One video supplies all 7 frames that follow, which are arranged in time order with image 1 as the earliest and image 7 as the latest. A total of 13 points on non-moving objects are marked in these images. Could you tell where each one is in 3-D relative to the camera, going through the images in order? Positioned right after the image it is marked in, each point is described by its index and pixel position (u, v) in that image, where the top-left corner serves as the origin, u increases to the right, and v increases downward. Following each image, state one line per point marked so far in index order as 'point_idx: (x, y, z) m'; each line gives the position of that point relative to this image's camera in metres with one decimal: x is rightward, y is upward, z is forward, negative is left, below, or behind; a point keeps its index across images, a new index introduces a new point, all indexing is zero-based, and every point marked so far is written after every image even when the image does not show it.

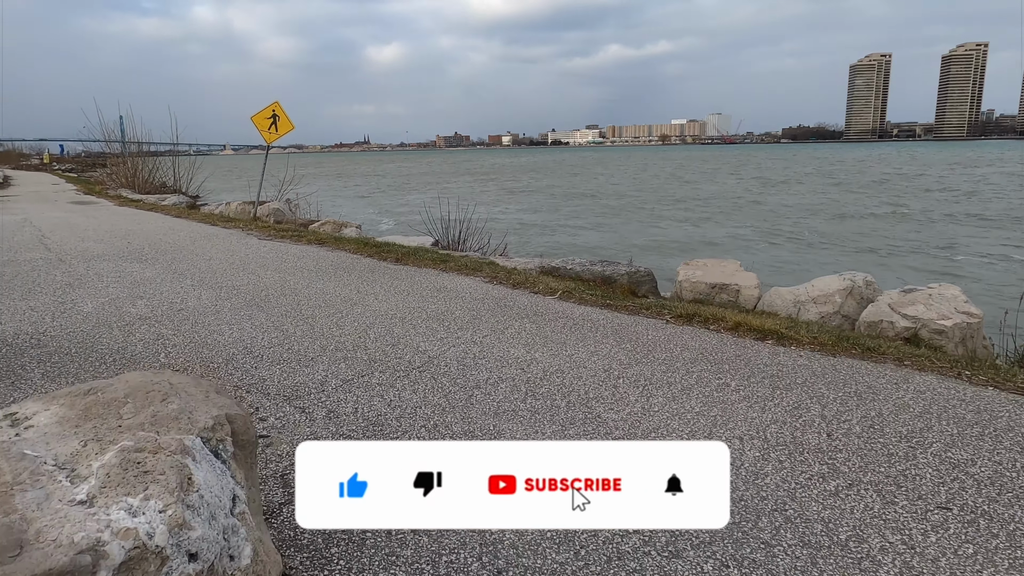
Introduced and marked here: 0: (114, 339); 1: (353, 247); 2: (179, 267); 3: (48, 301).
0: (-2.8, -0.4, +4.6) m
1: (-2.1, +0.6, +8.8) m
2: (-3.8, +0.2, +7.5) m
3: (-4.1, -0.1, +5.9) m
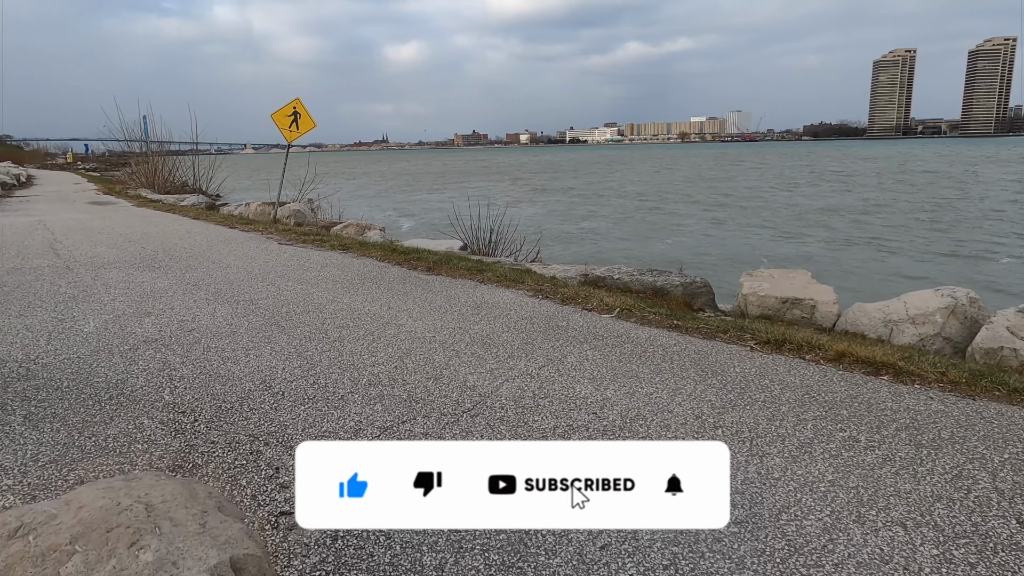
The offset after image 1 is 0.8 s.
0: (-2.4, -0.5, +4.0) m
1: (-1.6, +0.4, +8.2) m
2: (-3.3, +0.1, +6.9) m
3: (-3.7, -0.2, +5.3) m
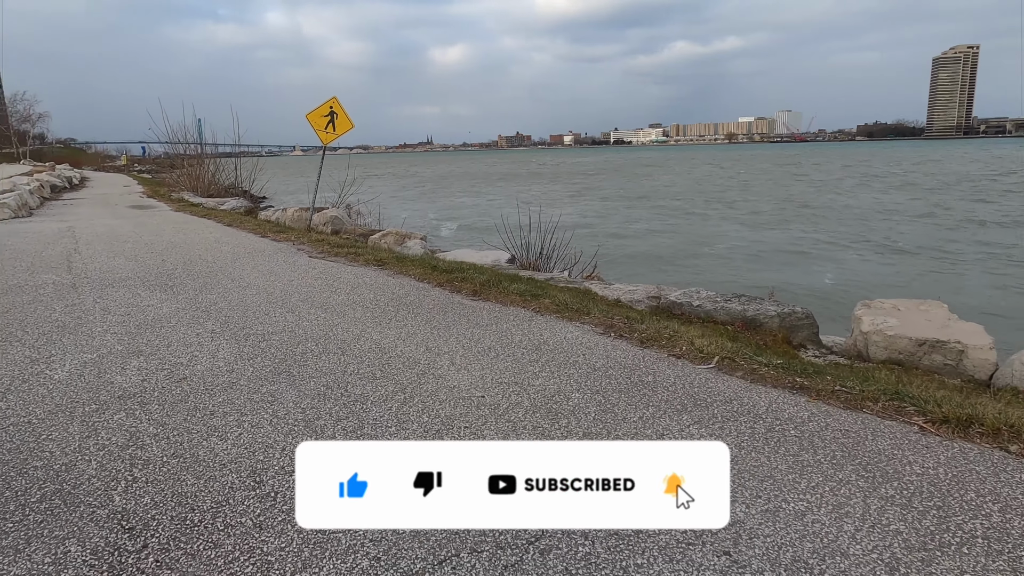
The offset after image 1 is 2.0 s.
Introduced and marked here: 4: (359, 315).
0: (-2.1, -0.7, +3.0) m
1: (-1.0, +0.2, +7.1) m
2: (-2.8, -0.1, +6.0) m
3: (-3.3, -0.4, +4.4) m
4: (-1.2, -0.2, +5.4) m
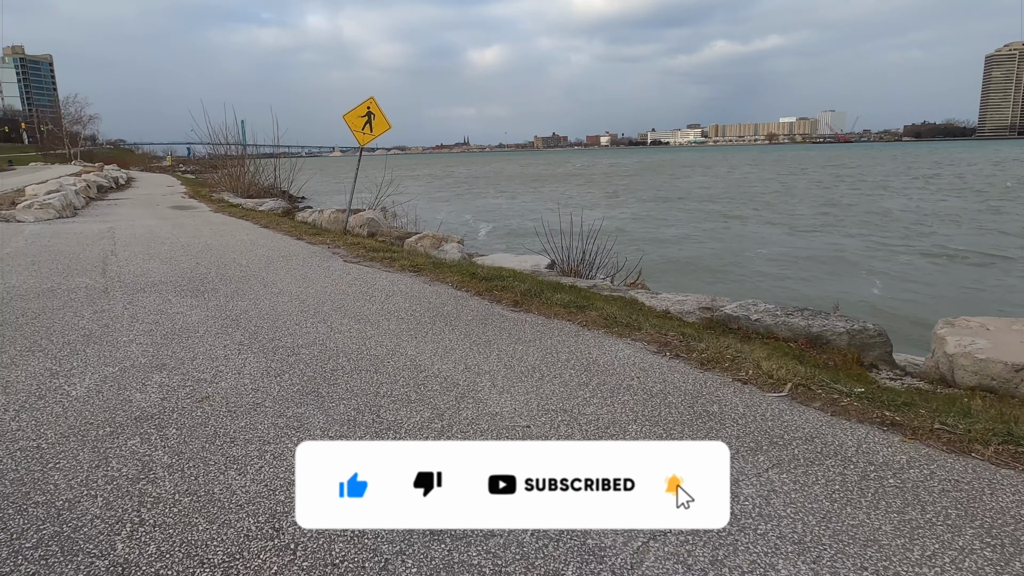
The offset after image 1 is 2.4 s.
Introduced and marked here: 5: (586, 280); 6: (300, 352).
0: (-1.8, -0.8, +2.7) m
1: (-0.6, +0.1, +6.8) m
2: (-2.4, -0.2, +5.8) m
3: (-3.0, -0.5, +4.2) m
4: (-0.9, -0.3, +5.0) m
5: (+1.0, +0.1, +8.7) m
6: (-1.4, -0.4, +4.4) m
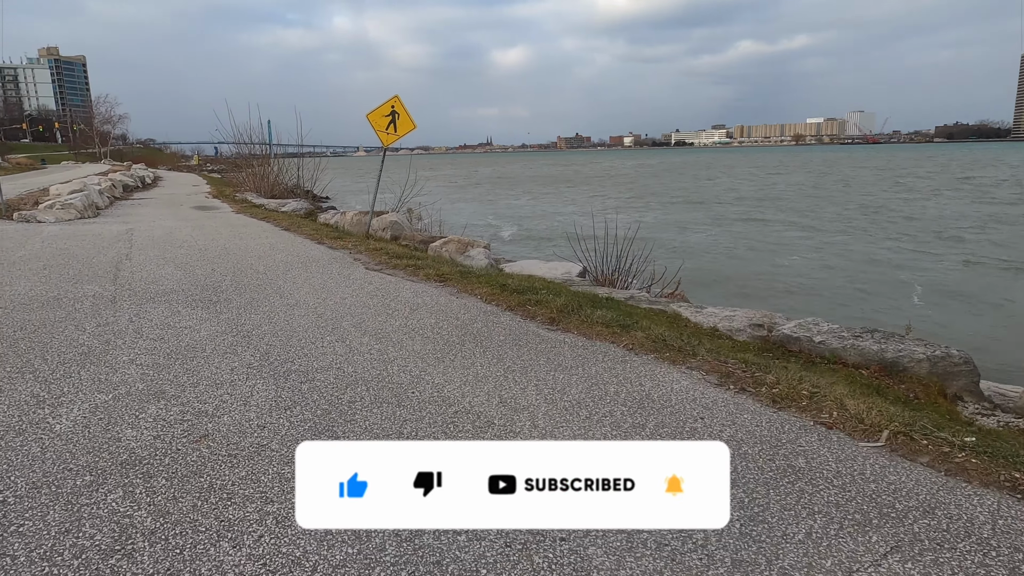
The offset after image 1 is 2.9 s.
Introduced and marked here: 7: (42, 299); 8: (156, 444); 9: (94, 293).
0: (-1.7, -0.9, +2.3) m
1: (-0.3, 0.0, +6.3) m
2: (-2.1, -0.3, +5.3) m
3: (-2.7, -0.6, +3.7) m
4: (-0.6, -0.4, +4.5) m
5: (+1.4, 0.0, +8.2) m
6: (-1.2, -0.5, +4.0) m
7: (-4.4, -0.1, +6.2) m
8: (-1.7, -0.7, +3.1) m
9: (-4.1, 0.0, +6.5) m
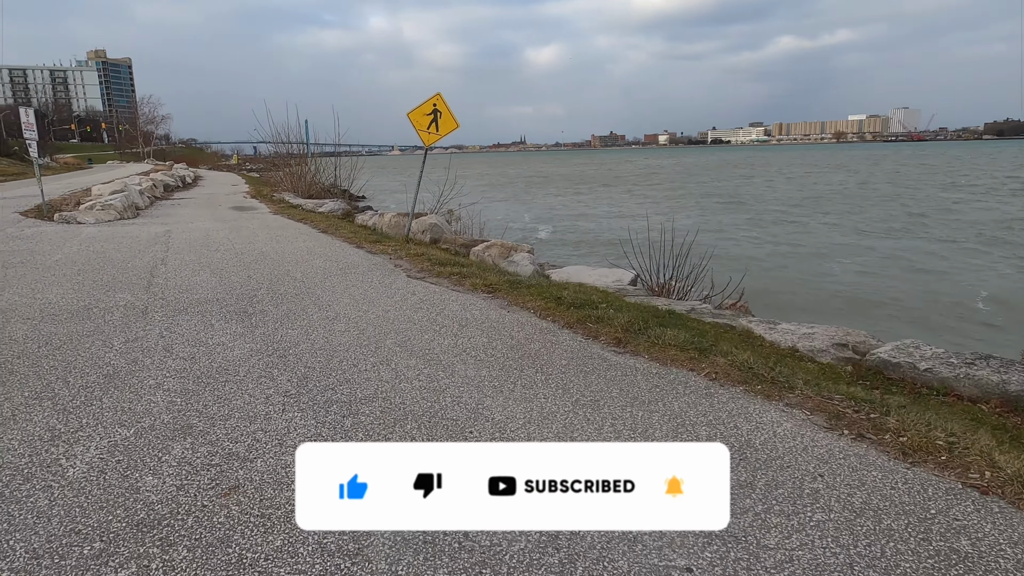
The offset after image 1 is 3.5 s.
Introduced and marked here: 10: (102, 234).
0: (-1.4, -1.0, +1.8) m
1: (+0.2, -0.1, +5.8) m
2: (-1.7, -0.4, +4.9) m
3: (-2.4, -0.7, +3.4) m
4: (-0.2, -0.5, +4.1) m
5: (+1.9, -0.1, +7.6) m
6: (-0.8, -0.7, +3.5) m
7: (-3.9, -0.2, +5.9) m
8: (-1.3, -0.8, +2.7) m
9: (-3.6, -0.1, +6.2) m
10: (-7.3, +1.0, +11.8) m
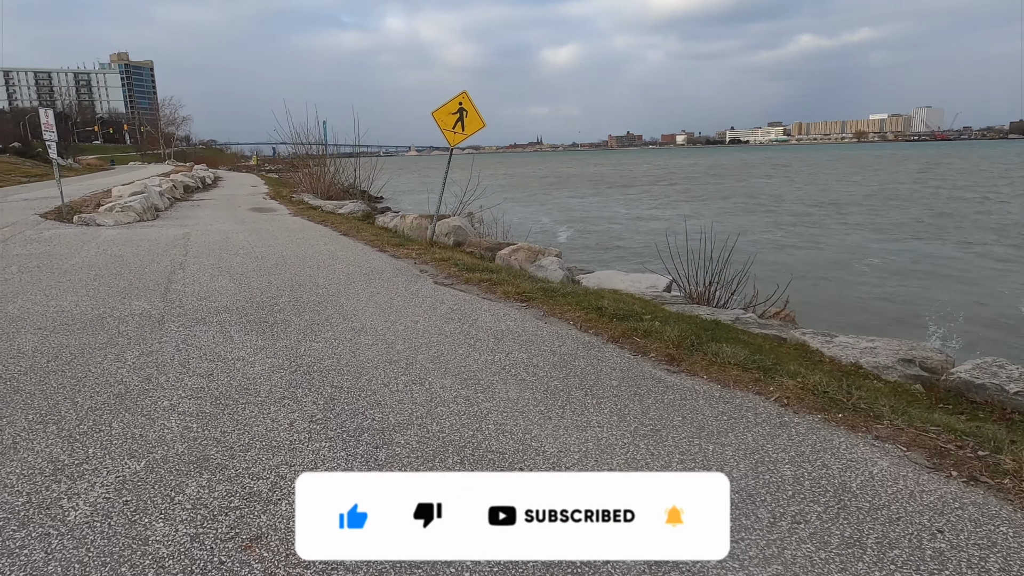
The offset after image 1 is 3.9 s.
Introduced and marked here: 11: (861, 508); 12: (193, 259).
0: (-1.2, -1.1, +1.5) m
1: (+0.5, -0.2, +5.4) m
2: (-1.4, -0.5, +4.5) m
3: (-2.1, -0.8, +3.0) m
4: (0.0, -0.6, +3.7) m
5: (+2.3, -0.2, +7.1) m
6: (-0.6, -0.7, +3.1) m
7: (-3.6, -0.3, +5.6) m
8: (-1.1, -0.9, +2.3) m
9: (-3.3, -0.2, +5.9) m
10: (-6.9, +0.9, +11.6) m
11: (+1.3, -0.8, +2.5) m
12: (-4.3, +0.4, +8.9) m
